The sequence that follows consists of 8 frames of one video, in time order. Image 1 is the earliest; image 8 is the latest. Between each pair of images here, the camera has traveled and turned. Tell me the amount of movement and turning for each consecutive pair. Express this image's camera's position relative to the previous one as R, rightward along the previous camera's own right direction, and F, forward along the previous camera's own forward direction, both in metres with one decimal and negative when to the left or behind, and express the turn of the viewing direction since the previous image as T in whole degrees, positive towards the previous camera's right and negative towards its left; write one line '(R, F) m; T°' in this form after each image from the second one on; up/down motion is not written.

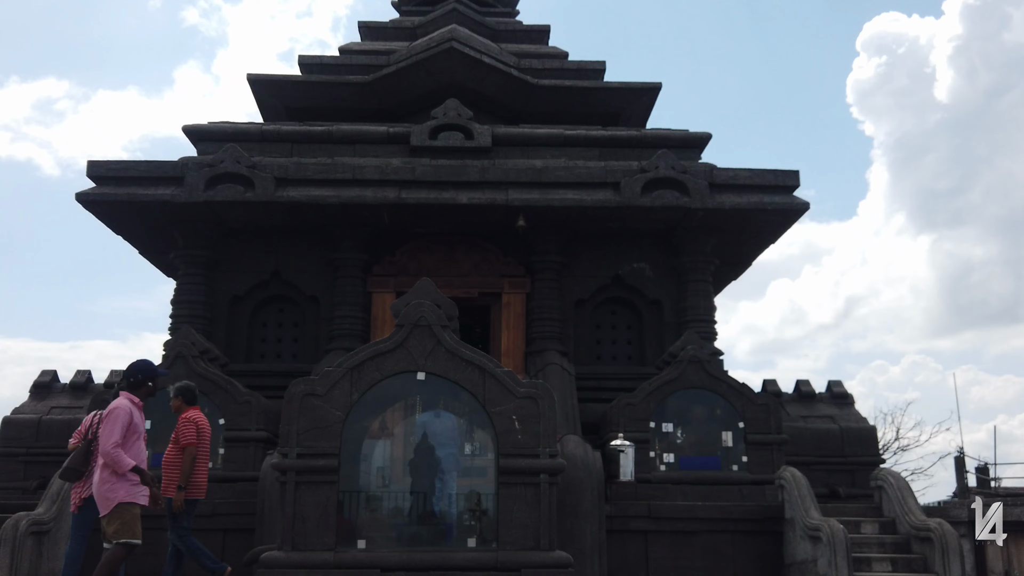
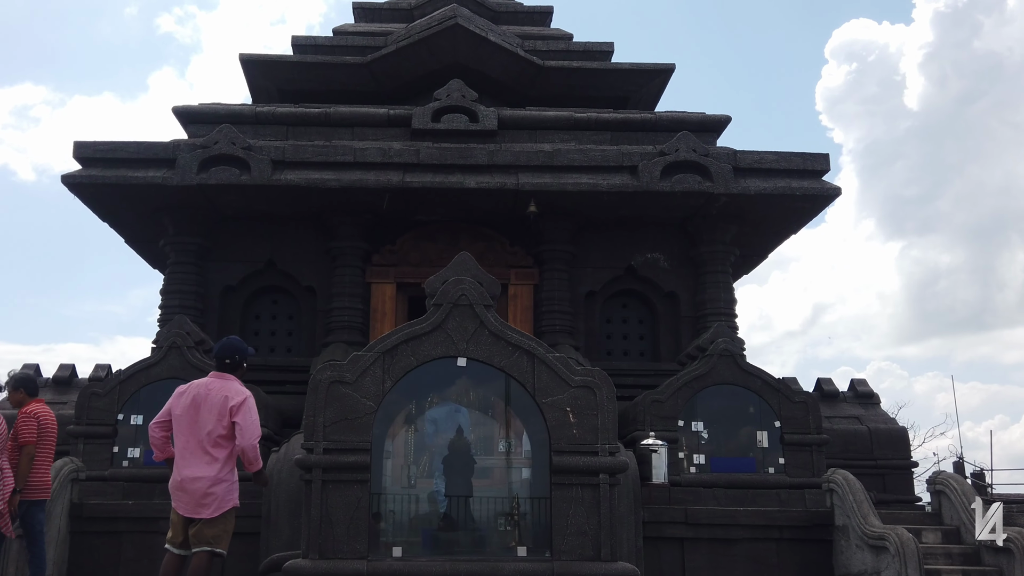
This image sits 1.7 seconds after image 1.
(-0.4, +0.6) m; +2°
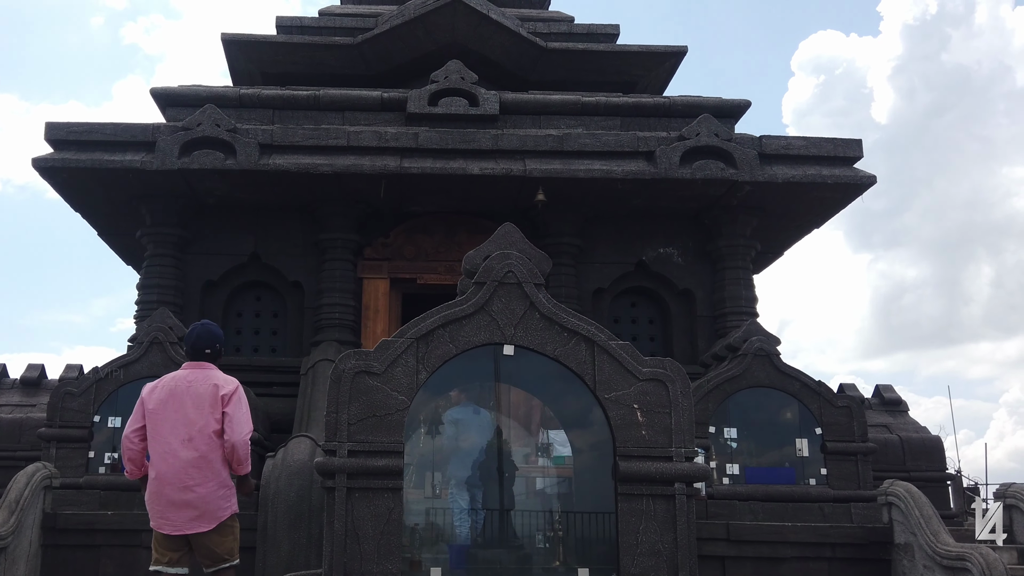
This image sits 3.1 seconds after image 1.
(-0.4, +0.7) m; +2°
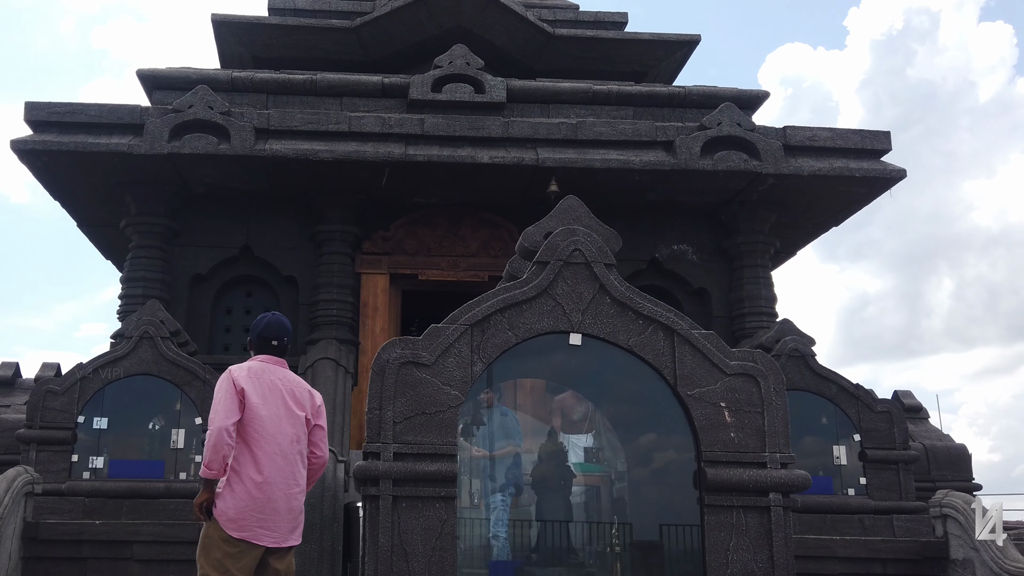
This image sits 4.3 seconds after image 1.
(-0.4, +0.6) m; +2°
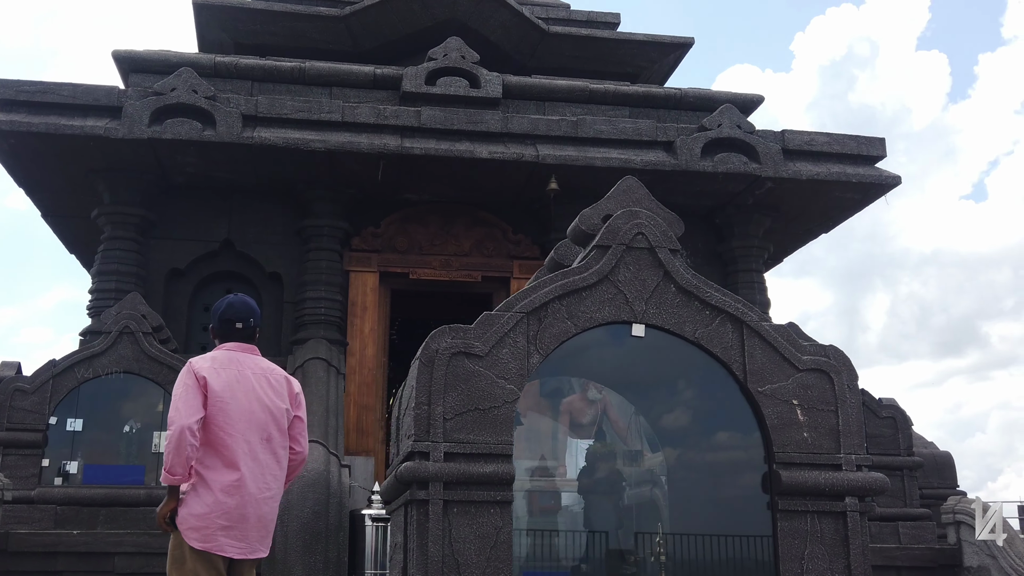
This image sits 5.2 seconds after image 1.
(-0.4, +0.3) m; +3°
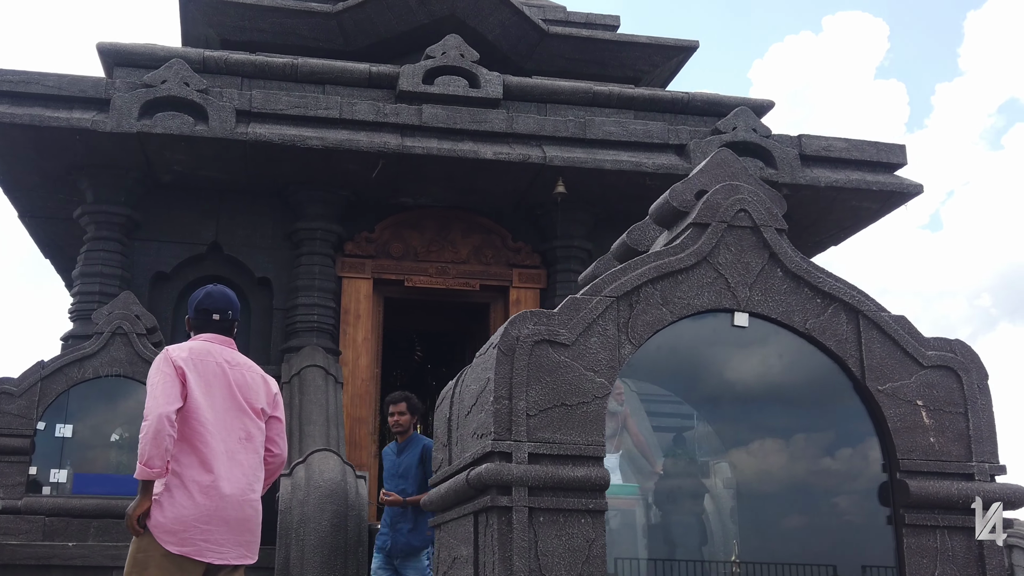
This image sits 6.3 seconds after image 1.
(-0.4, +0.4) m; +2°
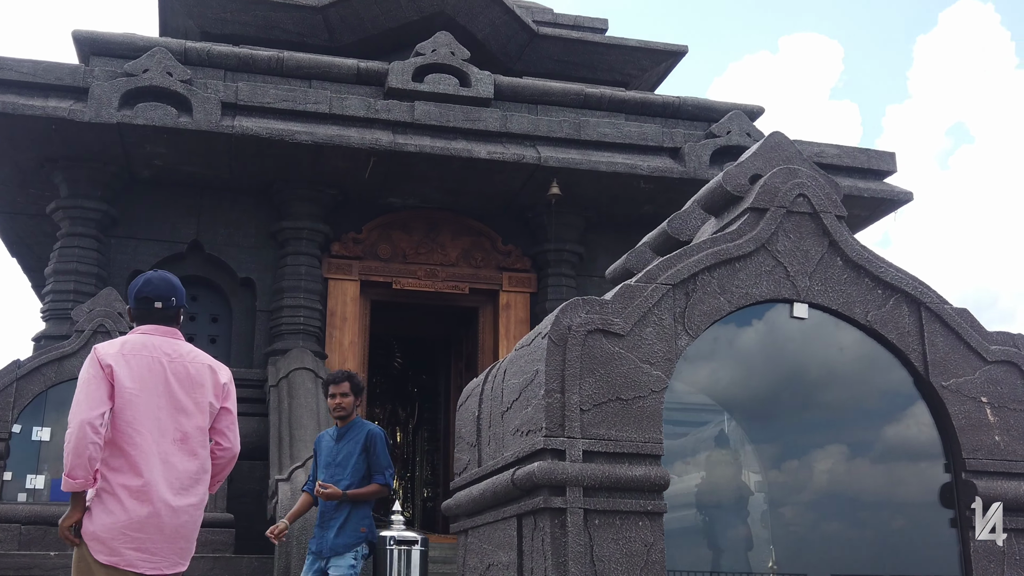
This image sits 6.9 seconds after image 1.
(-0.3, +0.2) m; +2°
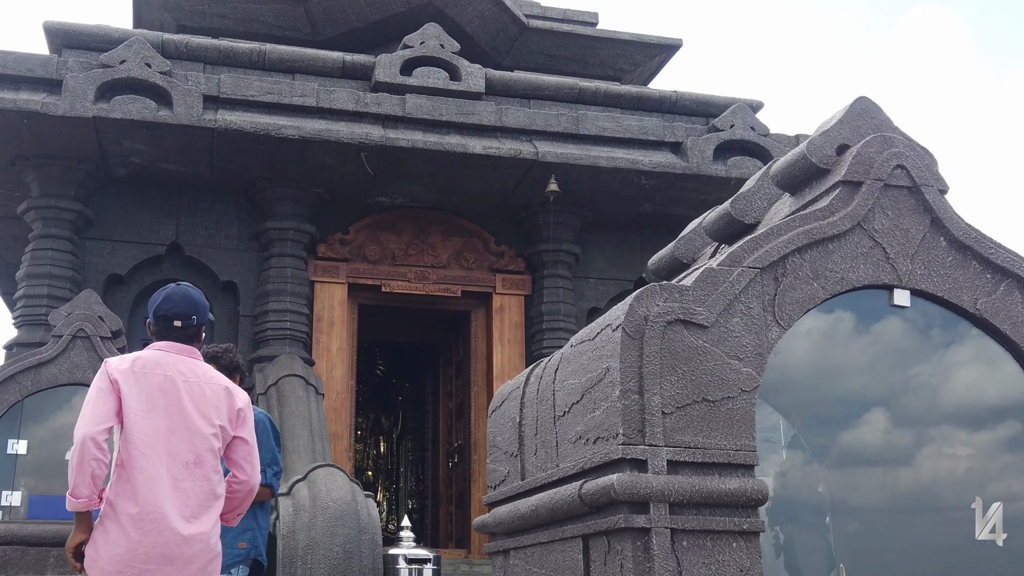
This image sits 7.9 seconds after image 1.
(-0.3, +0.4) m; +2°
